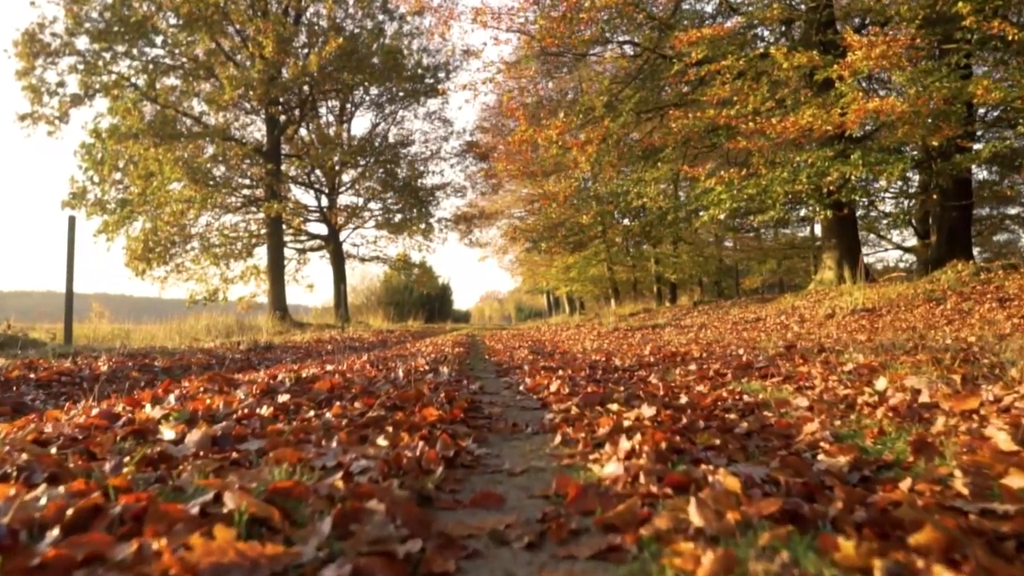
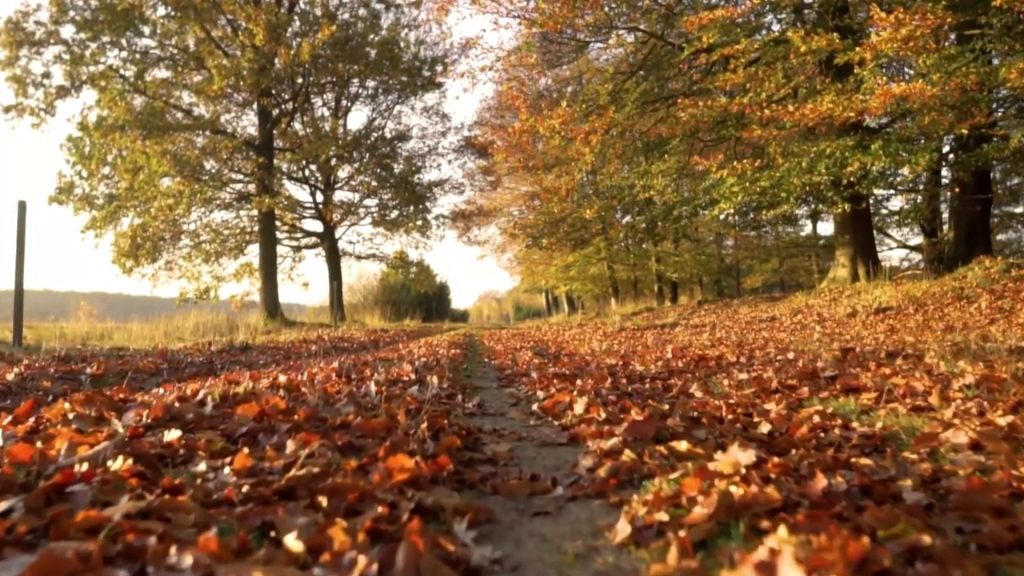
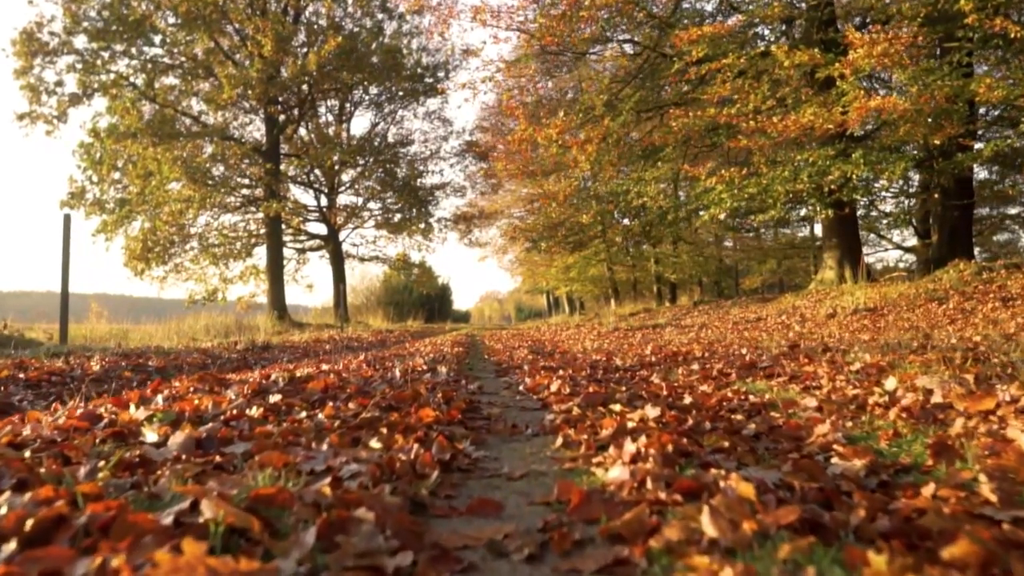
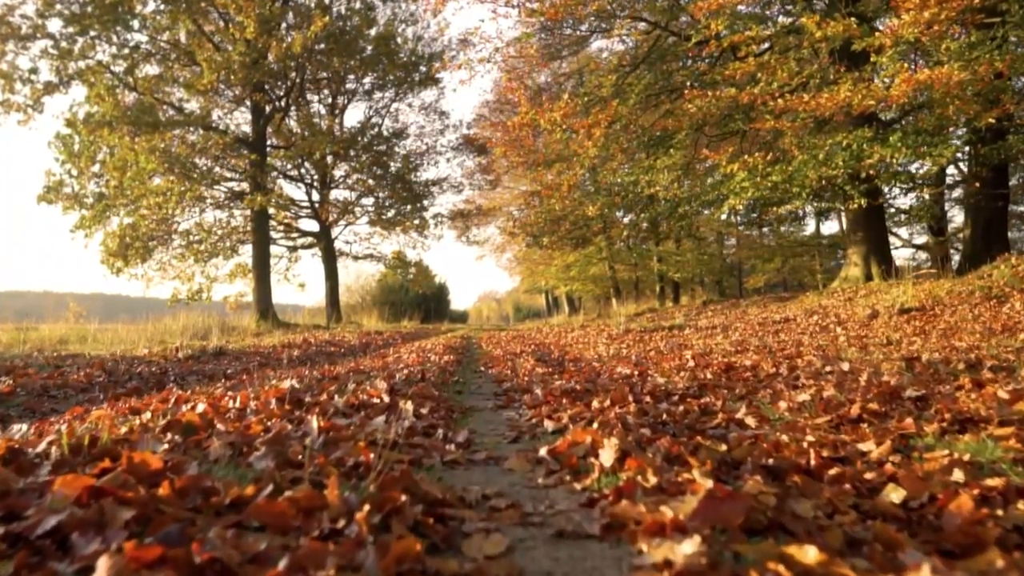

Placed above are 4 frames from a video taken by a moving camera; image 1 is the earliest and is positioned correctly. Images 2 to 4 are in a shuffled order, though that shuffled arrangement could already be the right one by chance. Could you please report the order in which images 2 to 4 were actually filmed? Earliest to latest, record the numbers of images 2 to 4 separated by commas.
3, 2, 4
